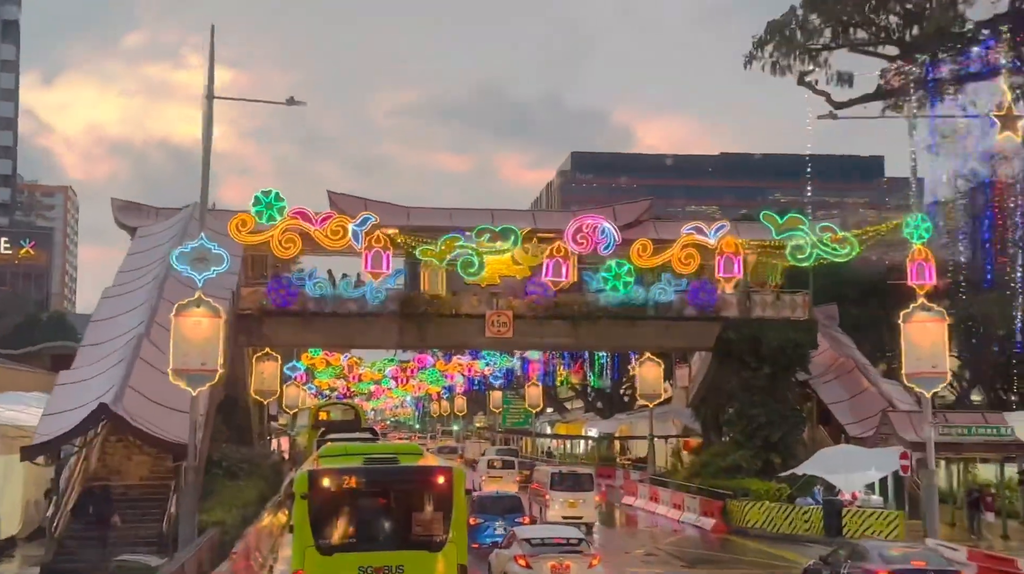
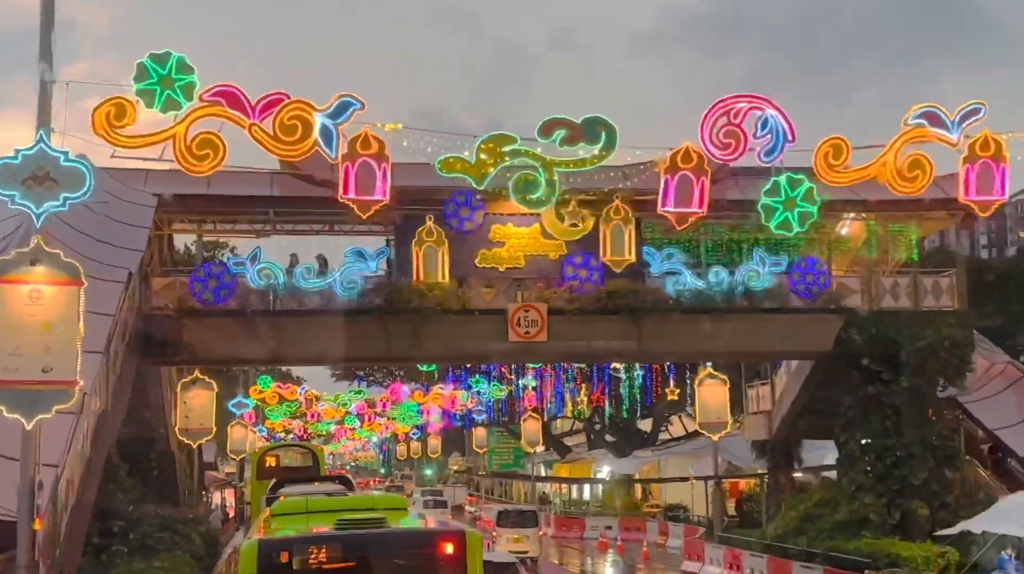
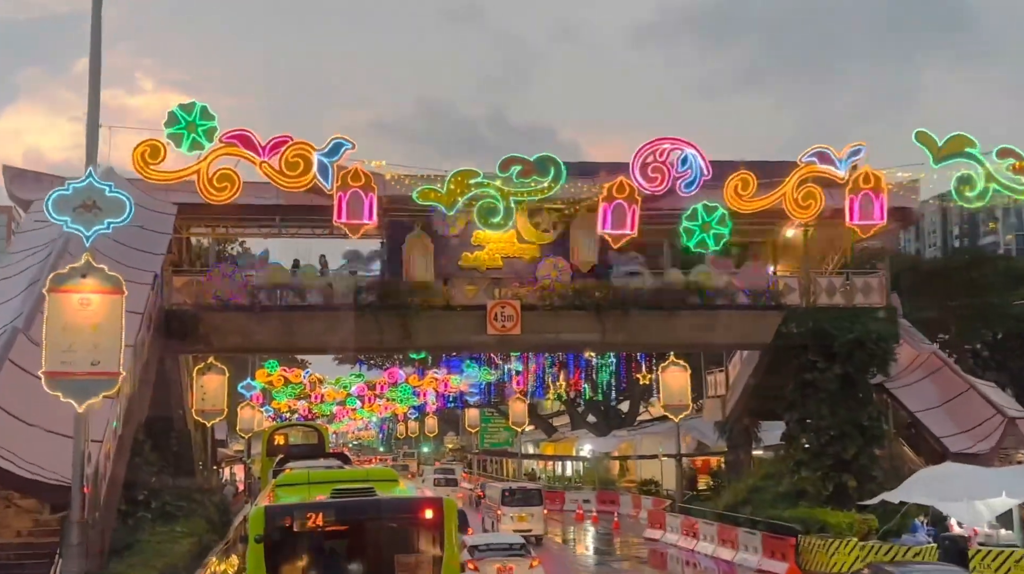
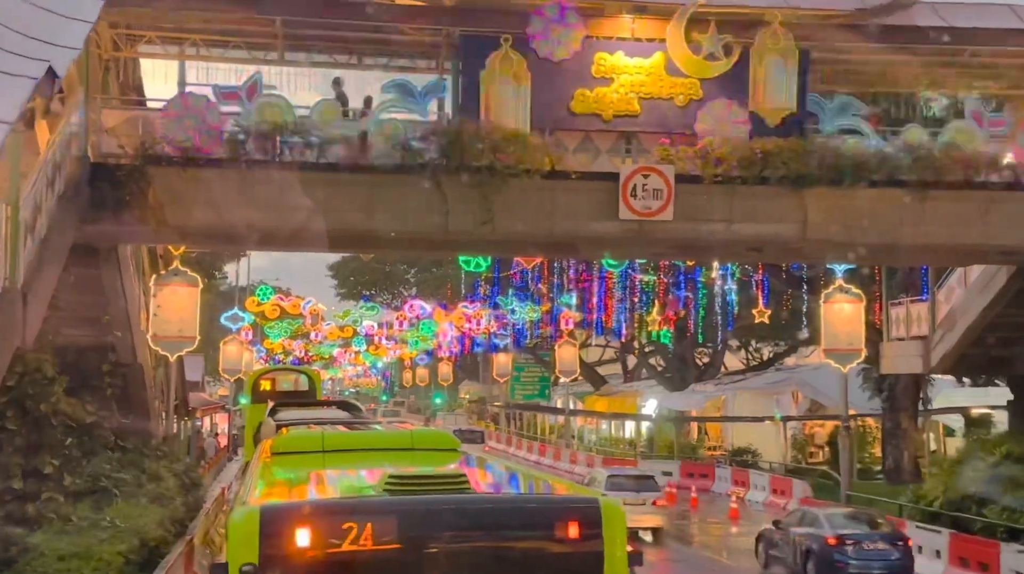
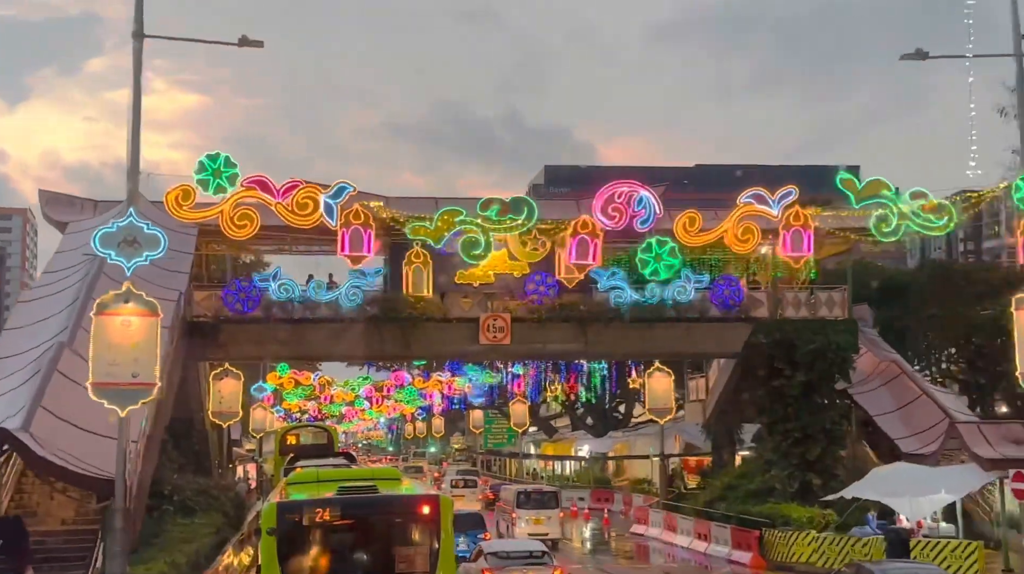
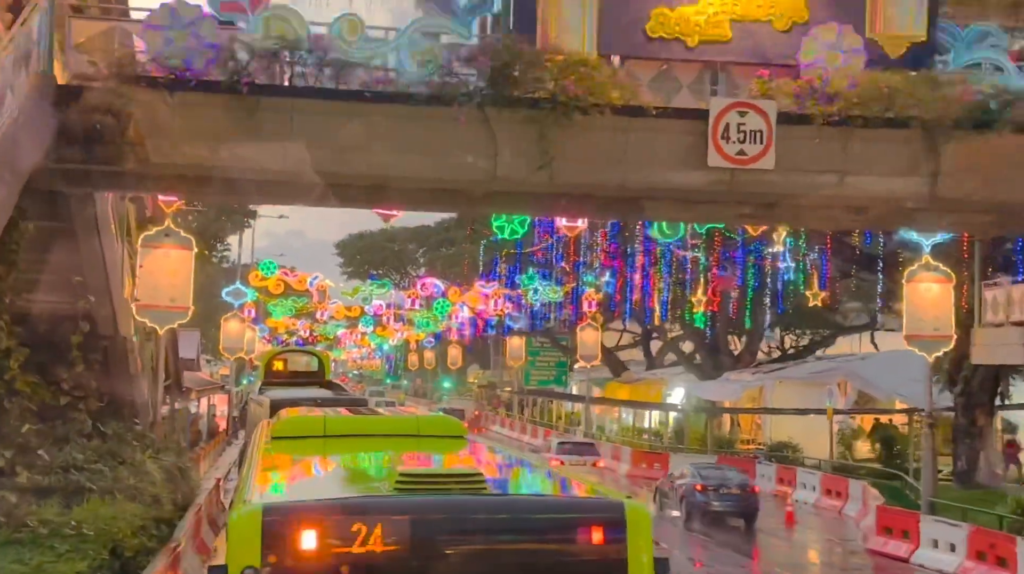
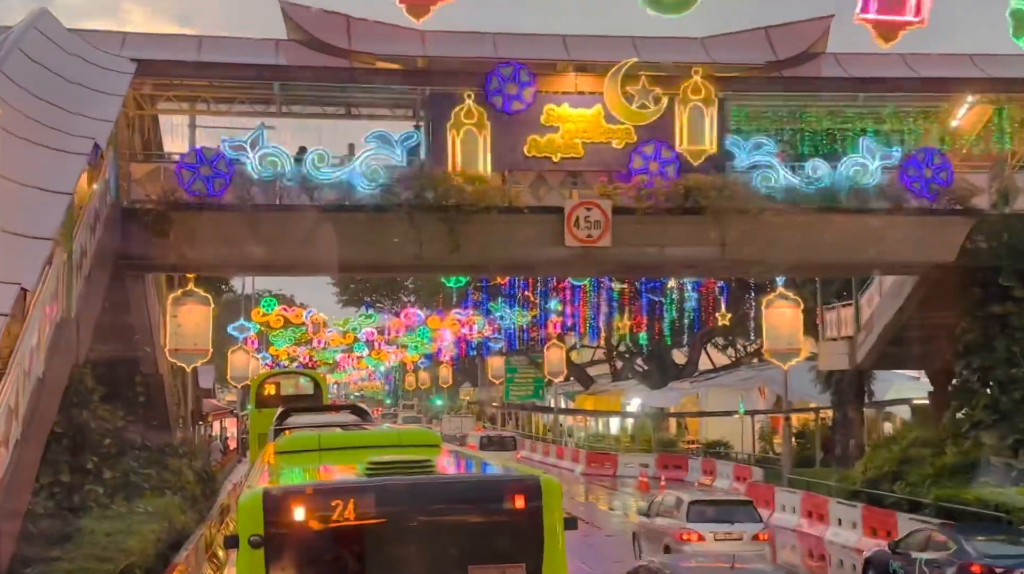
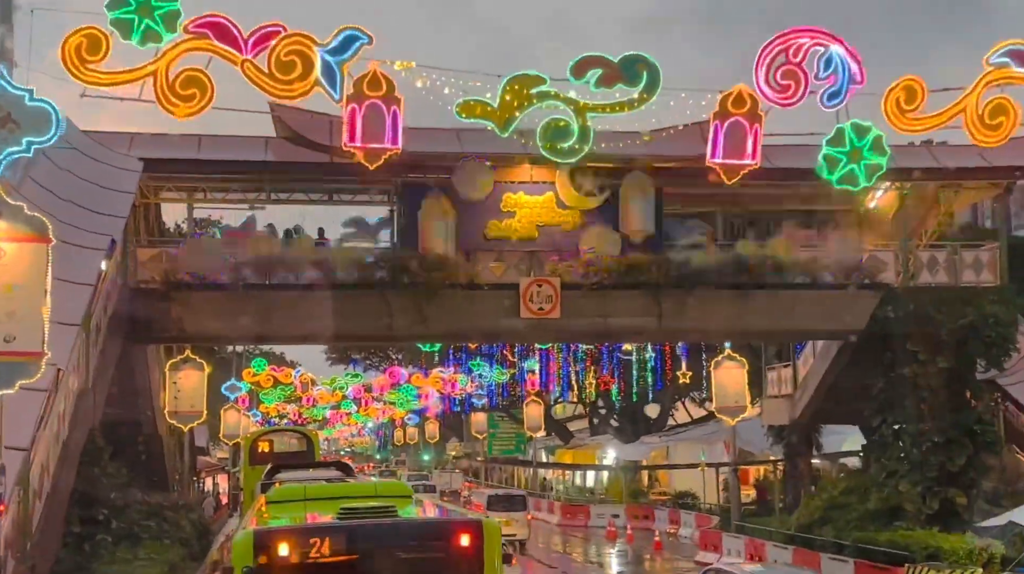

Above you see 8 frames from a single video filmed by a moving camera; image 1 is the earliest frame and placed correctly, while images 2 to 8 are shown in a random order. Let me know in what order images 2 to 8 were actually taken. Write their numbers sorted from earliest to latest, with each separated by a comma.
5, 3, 2, 8, 7, 4, 6
